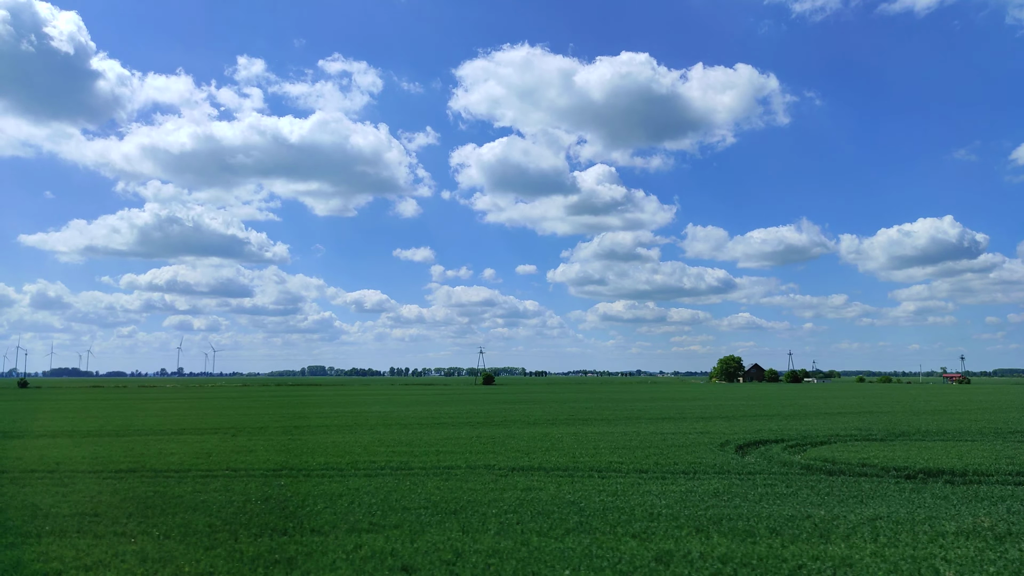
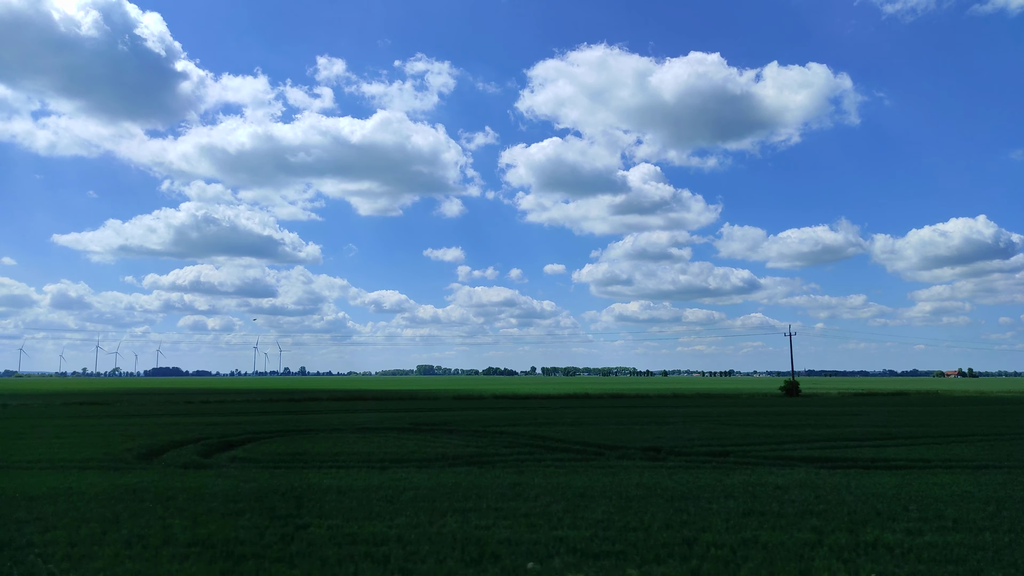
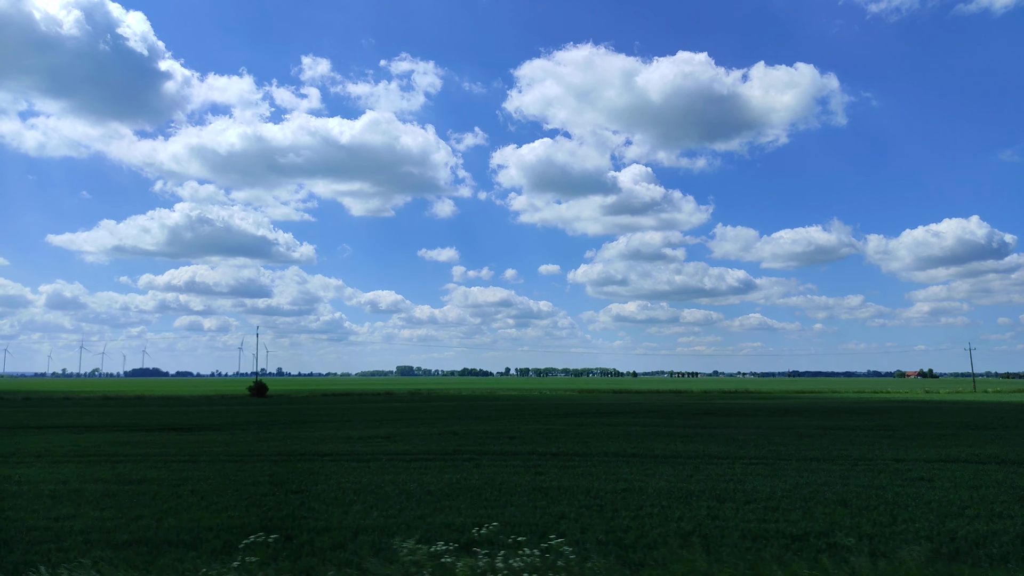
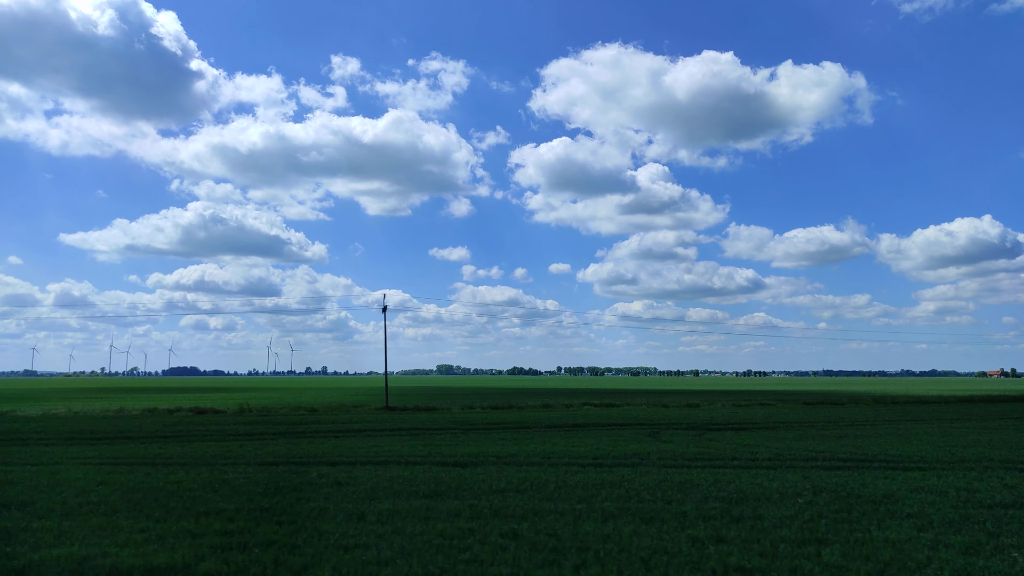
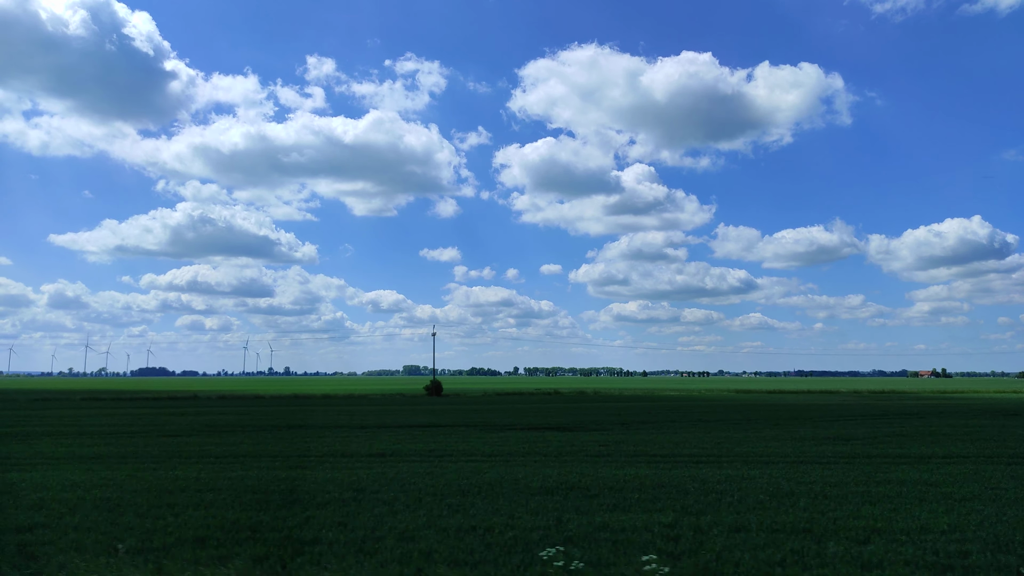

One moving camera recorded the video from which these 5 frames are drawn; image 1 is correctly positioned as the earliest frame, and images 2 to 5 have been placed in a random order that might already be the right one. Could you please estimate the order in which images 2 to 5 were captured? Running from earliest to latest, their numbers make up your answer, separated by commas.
3, 5, 2, 4
